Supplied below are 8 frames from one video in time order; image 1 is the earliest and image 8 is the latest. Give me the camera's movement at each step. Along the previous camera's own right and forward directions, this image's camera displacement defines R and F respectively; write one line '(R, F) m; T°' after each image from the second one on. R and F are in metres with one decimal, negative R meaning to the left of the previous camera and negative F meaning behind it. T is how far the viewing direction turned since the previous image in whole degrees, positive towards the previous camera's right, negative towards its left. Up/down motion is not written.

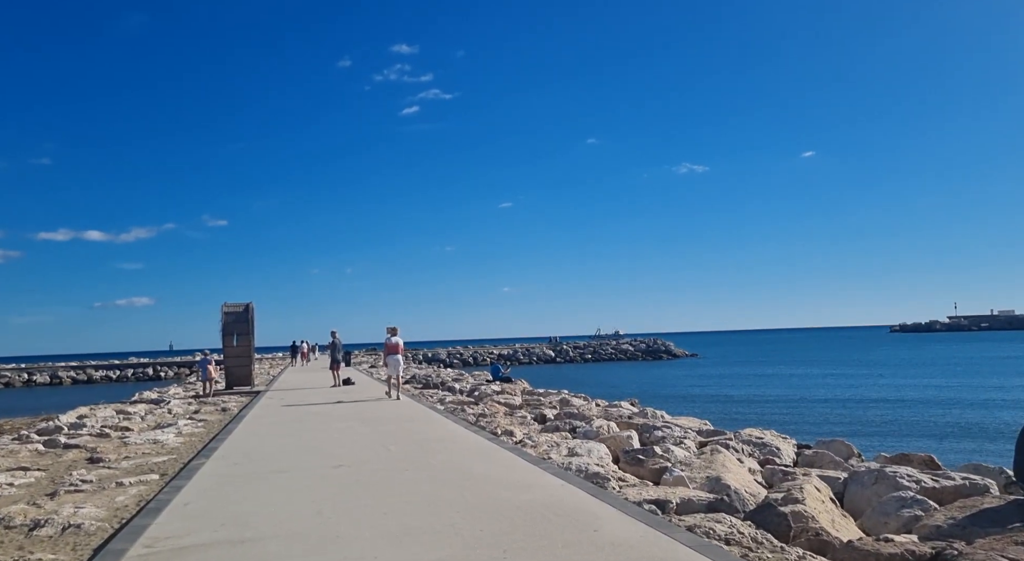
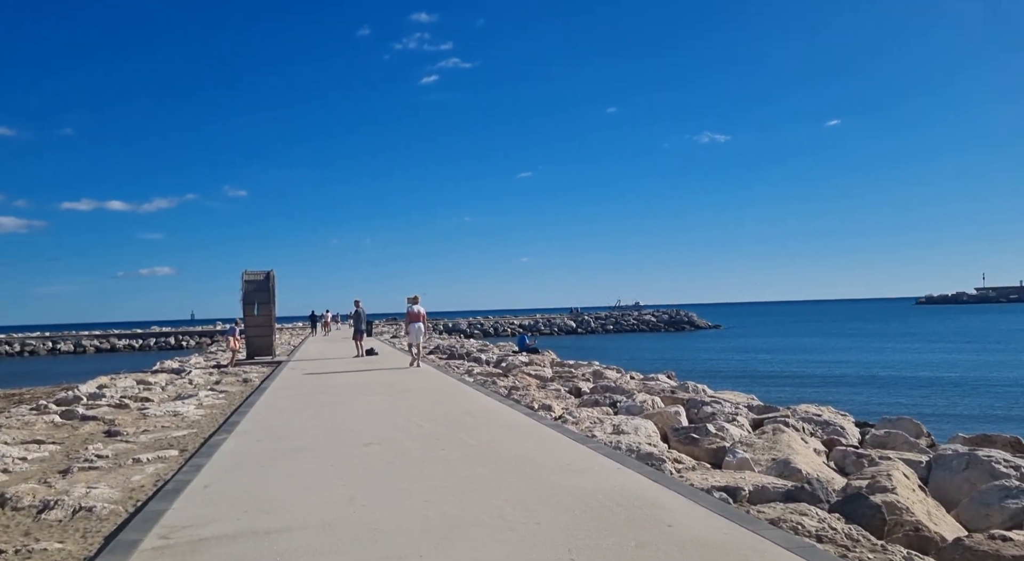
(-0.3, +0.8) m; -1°
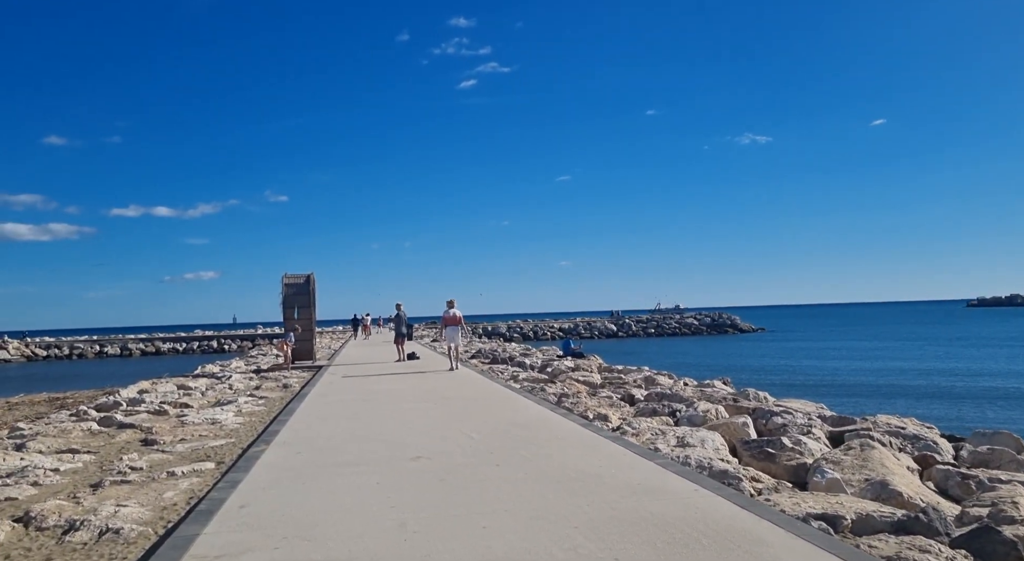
(-0.2, +0.7) m; -3°
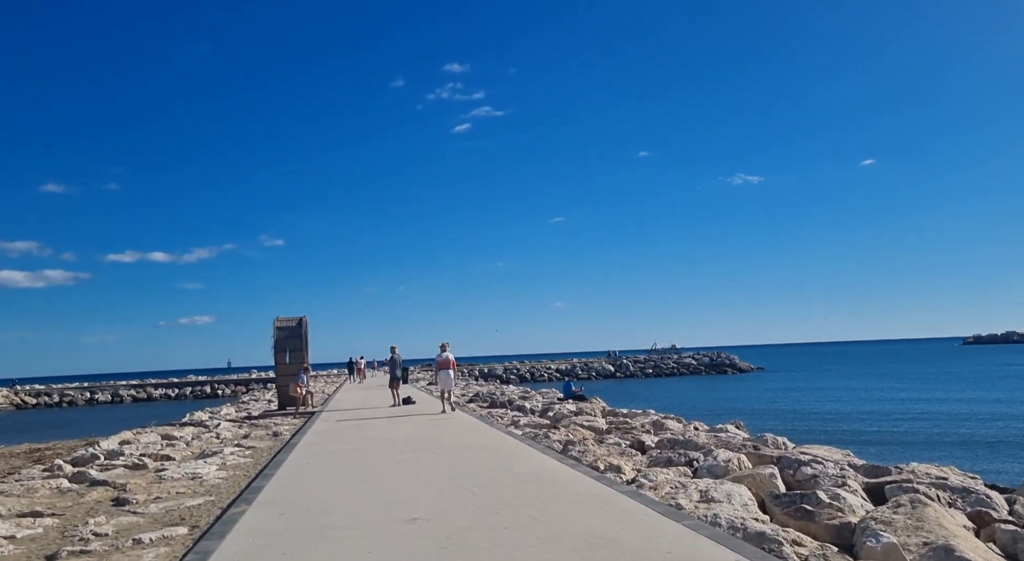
(-0.1, +0.7) m; 0°
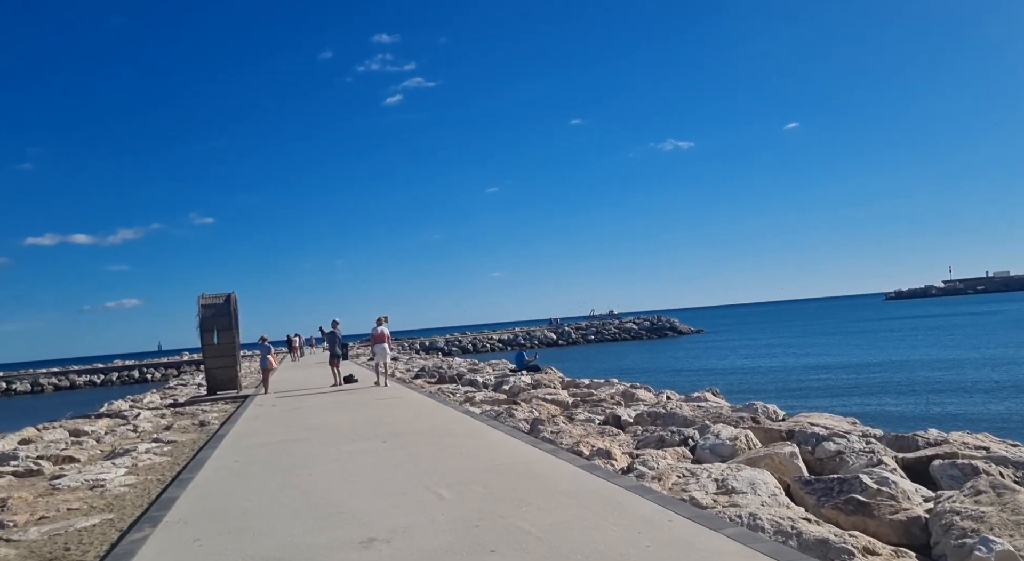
(-0.3, +1.6) m; +5°
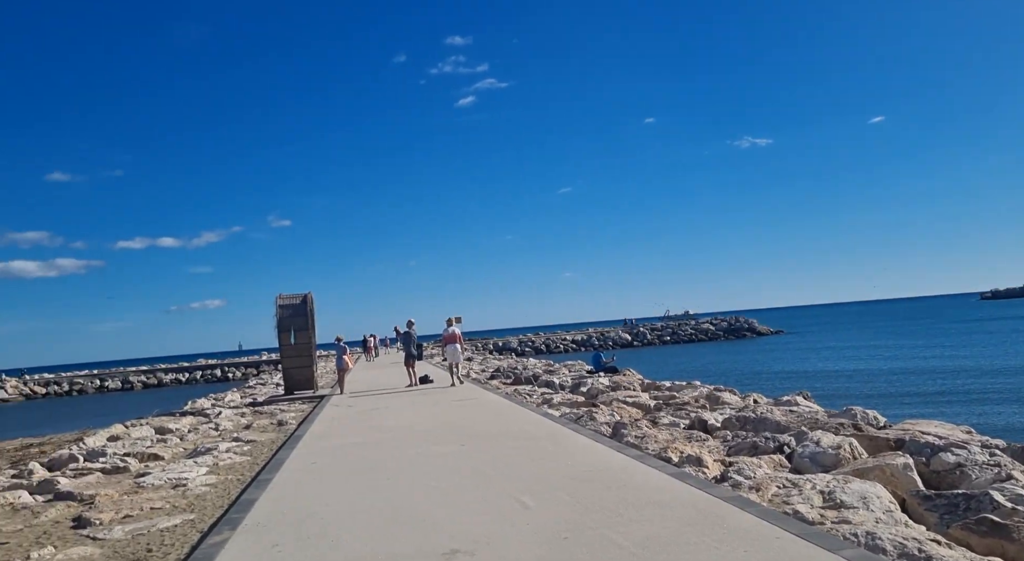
(-0.1, +0.4) m; -5°
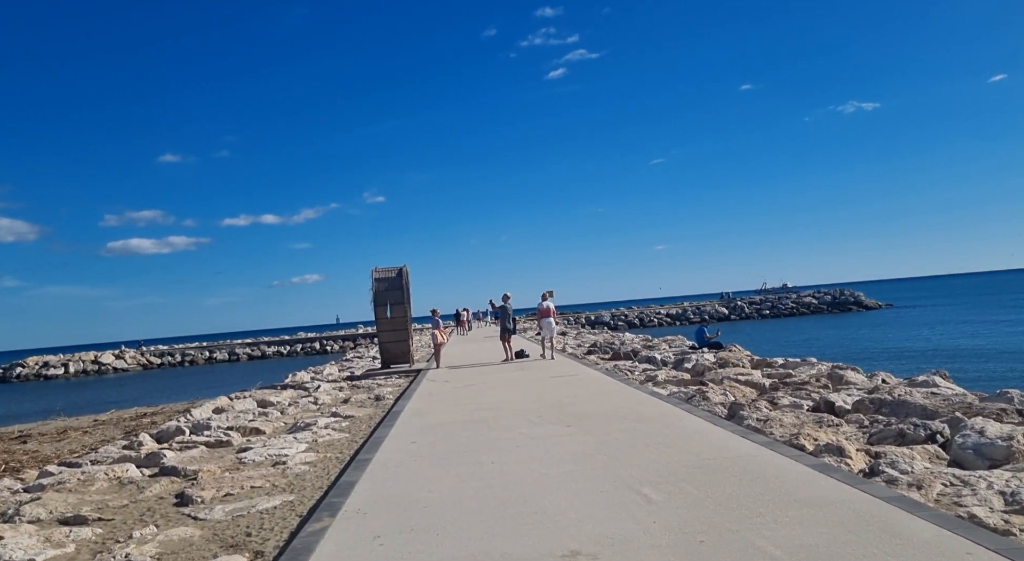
(-0.2, +0.6) m; -7°
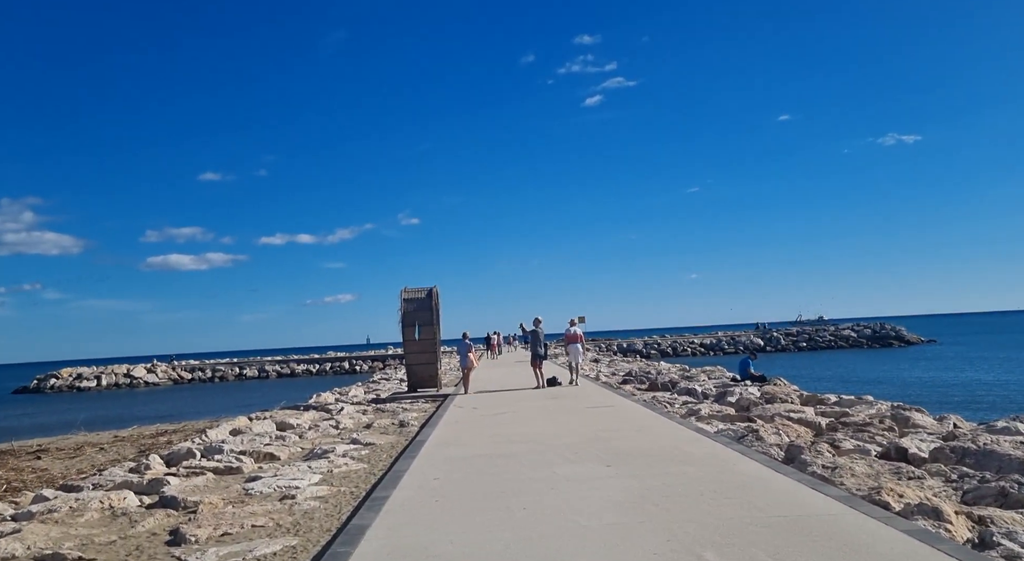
(-0.1, +0.9) m; -2°
